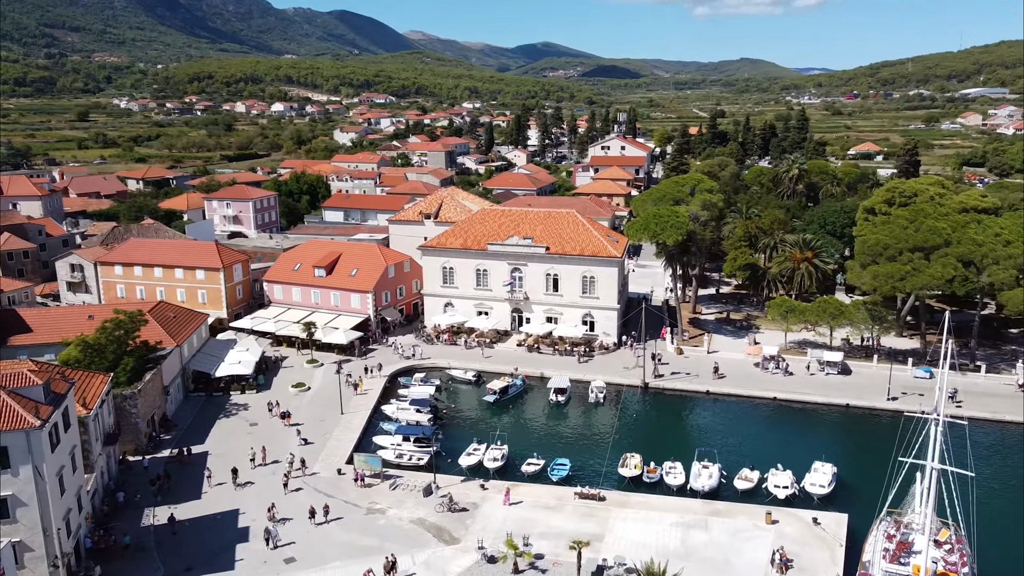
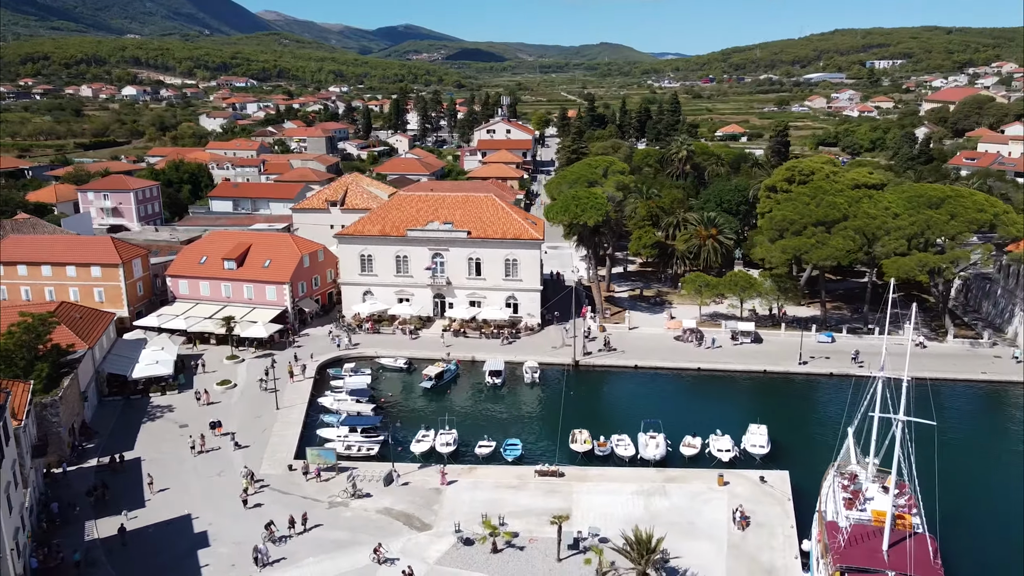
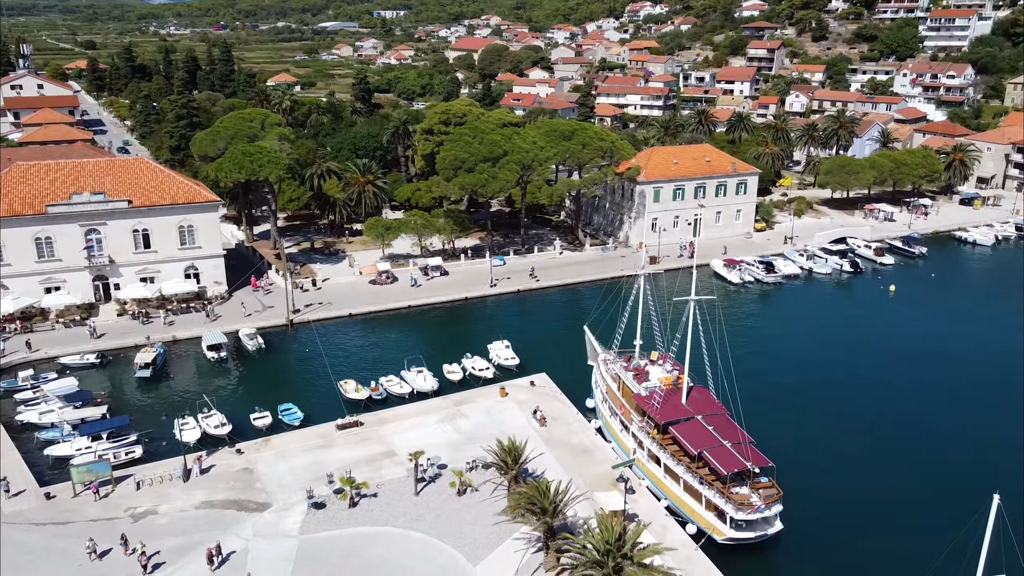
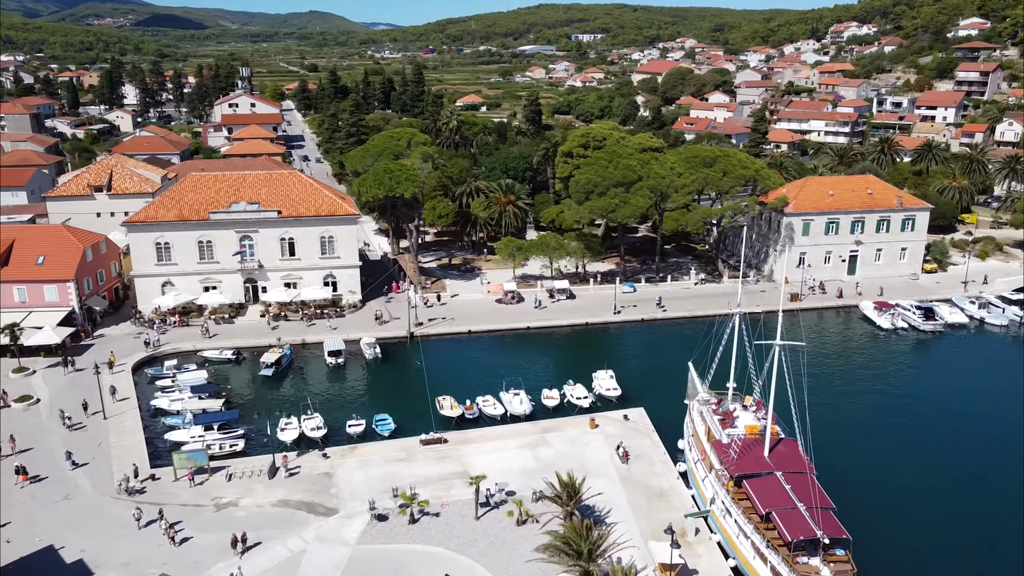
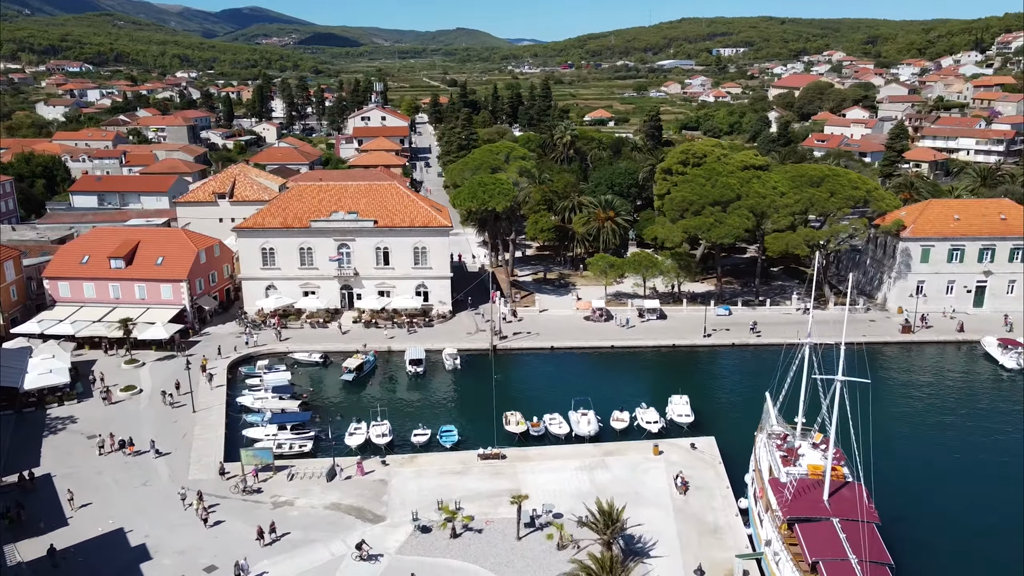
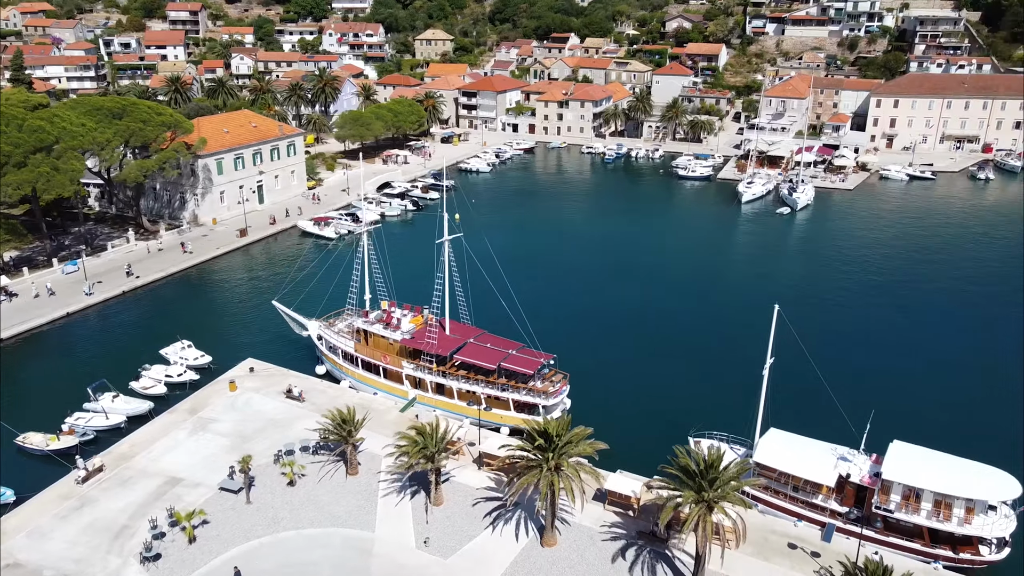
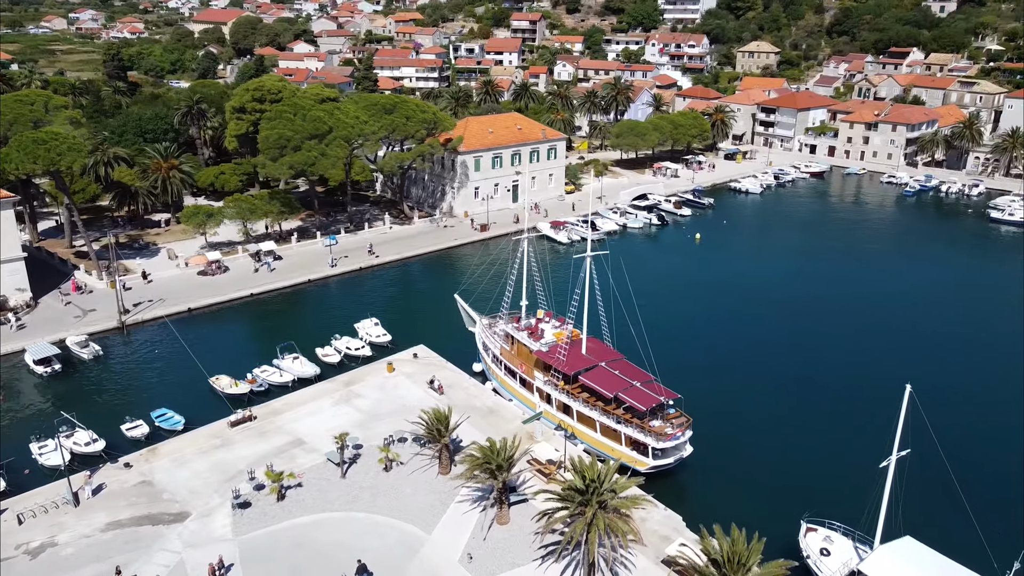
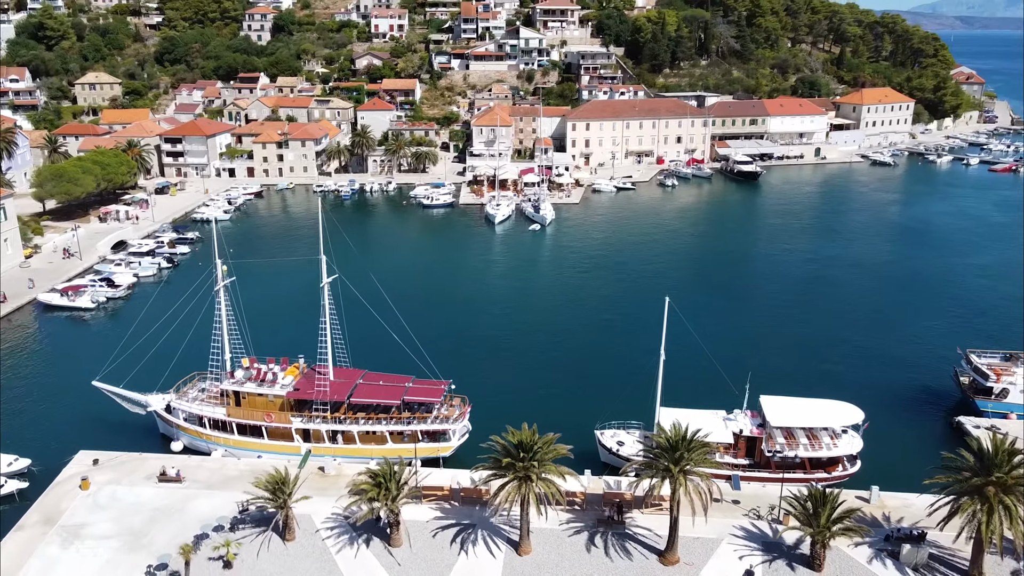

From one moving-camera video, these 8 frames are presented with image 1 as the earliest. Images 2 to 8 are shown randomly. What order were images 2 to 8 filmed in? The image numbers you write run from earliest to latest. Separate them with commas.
2, 5, 4, 3, 7, 6, 8
